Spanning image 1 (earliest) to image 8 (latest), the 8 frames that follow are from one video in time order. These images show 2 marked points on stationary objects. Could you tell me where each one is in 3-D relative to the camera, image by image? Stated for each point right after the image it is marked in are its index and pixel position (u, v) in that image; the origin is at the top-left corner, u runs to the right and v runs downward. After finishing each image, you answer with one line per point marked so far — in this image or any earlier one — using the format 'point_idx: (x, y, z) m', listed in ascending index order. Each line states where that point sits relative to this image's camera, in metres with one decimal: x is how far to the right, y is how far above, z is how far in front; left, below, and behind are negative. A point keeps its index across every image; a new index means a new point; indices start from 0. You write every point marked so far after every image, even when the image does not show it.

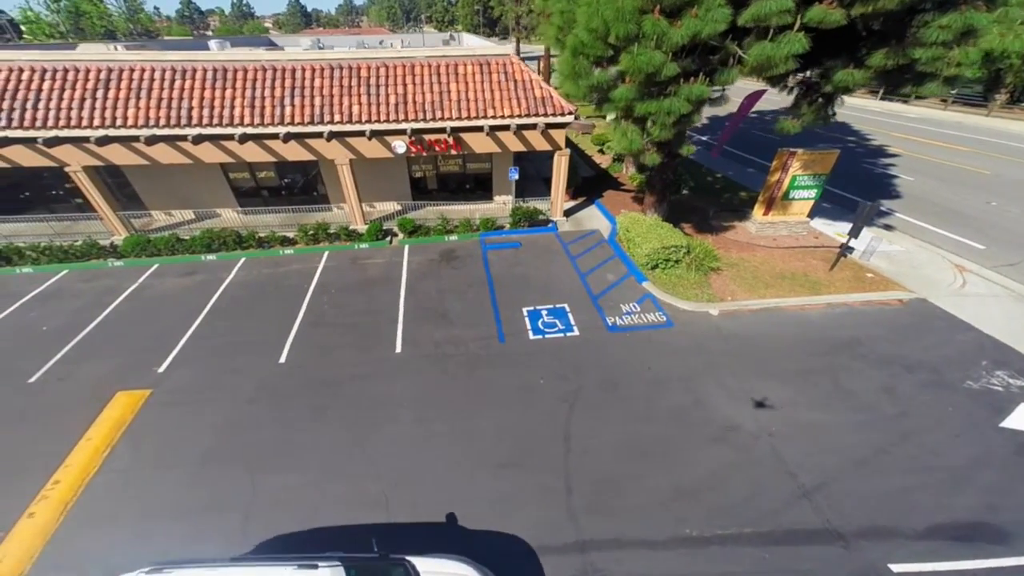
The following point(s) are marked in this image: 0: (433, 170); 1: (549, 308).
0: (-4.1, +6.0, +16.8) m
1: (+1.2, -0.7, +10.7) m
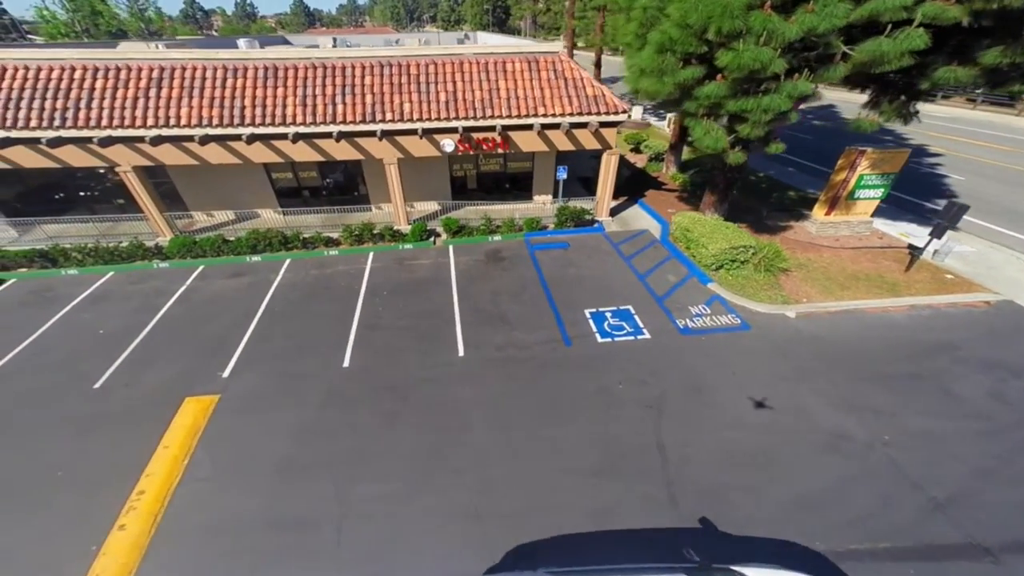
0: (-2.0, +6.0, +16.7) m
1: (+3.2, -0.7, +10.5) m
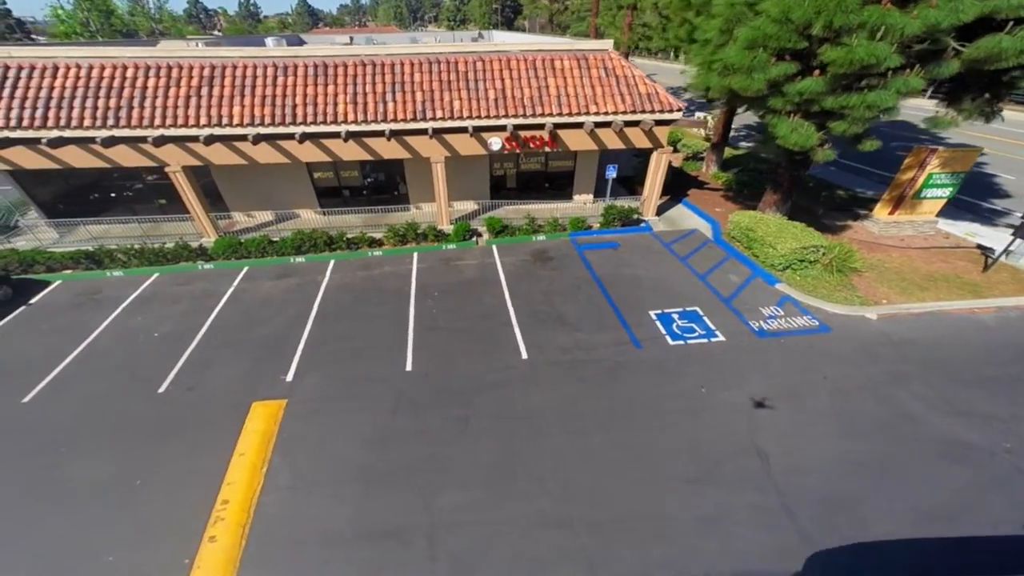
0: (0.0, +6.0, +16.5) m
1: (+5.2, -0.8, +10.4) m
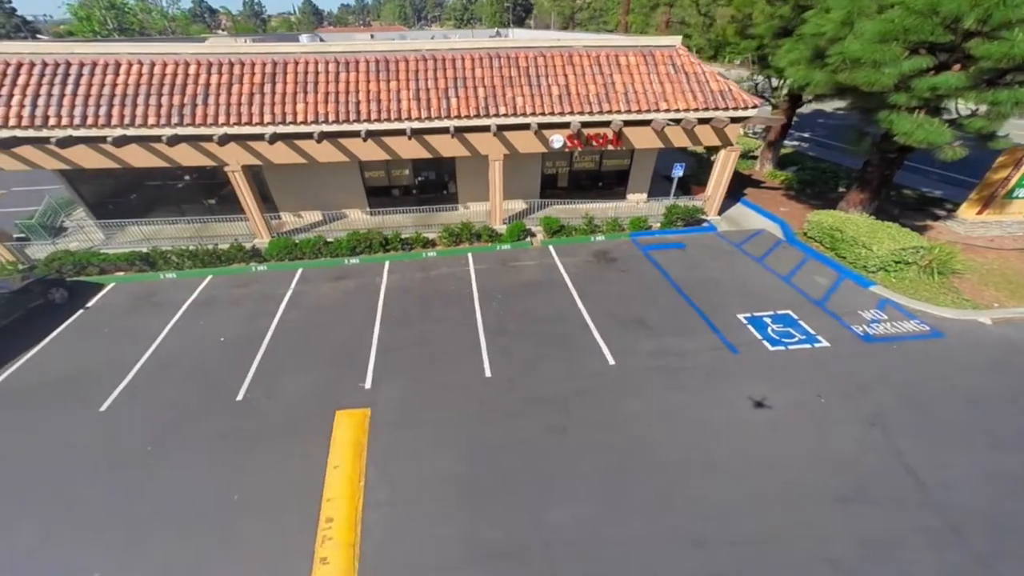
0: (+2.6, +5.9, +16.1) m
1: (+7.8, -0.8, +10.0) m
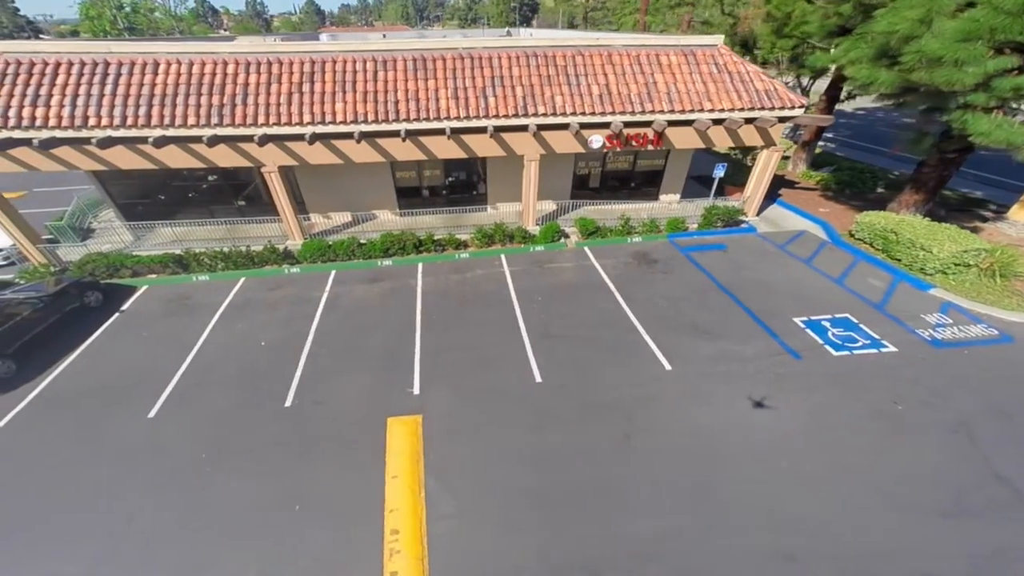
0: (+4.1, +5.8, +15.9) m
1: (+9.3, -0.9, +9.8) m
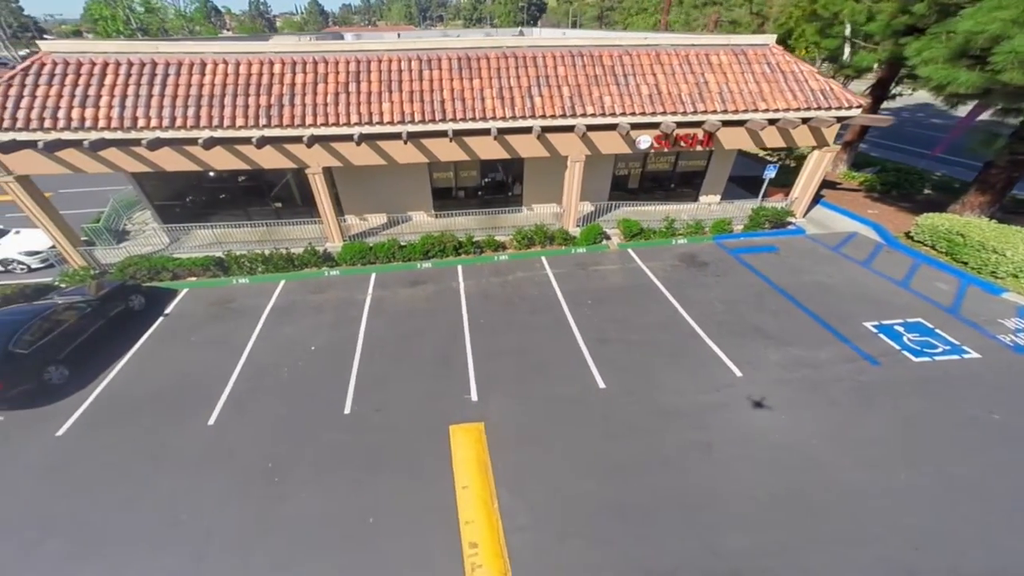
0: (+6.0, +5.7, +15.7) m
1: (+11.2, -1.1, +9.6) m
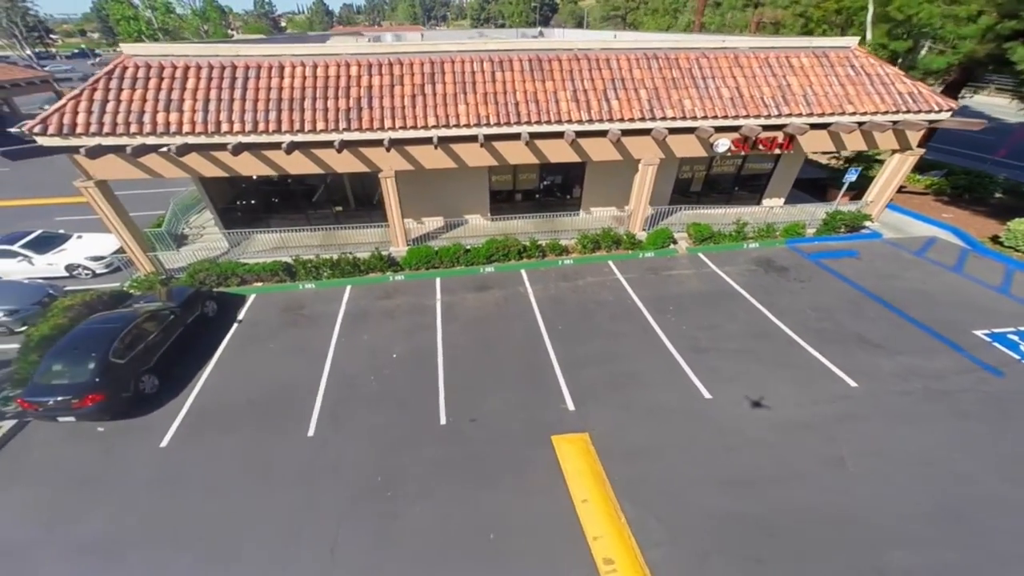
0: (+8.9, +5.4, +15.5) m
1: (+14.1, -1.3, +9.3) m
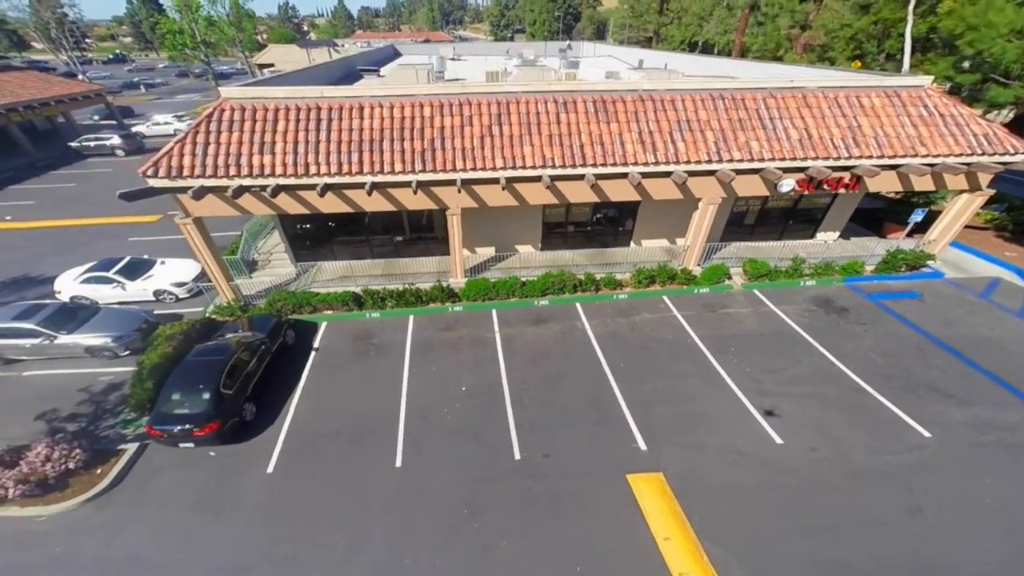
0: (+11.5, +3.9, +15.6) m
1: (+16.3, -2.9, +9.3) m
